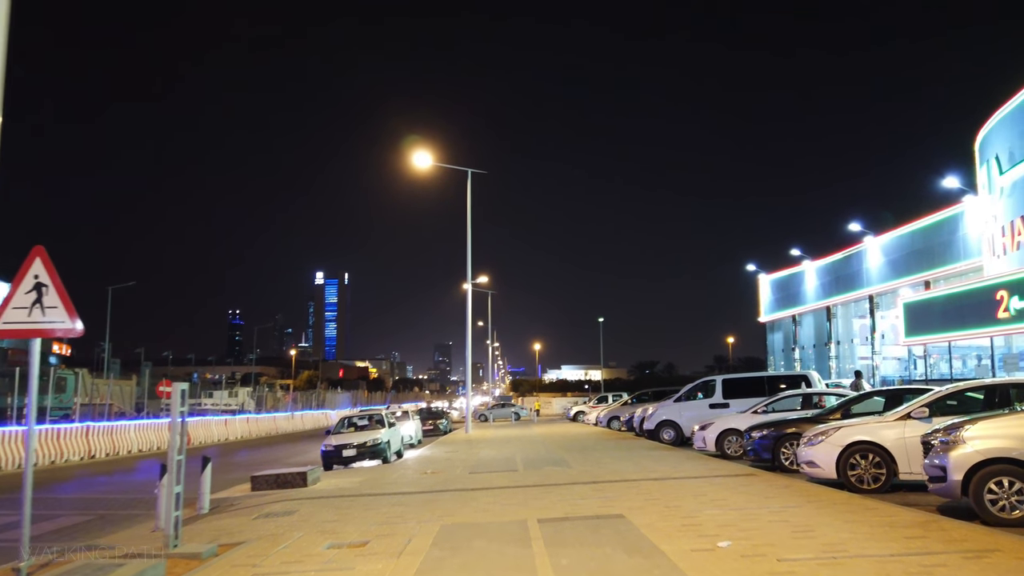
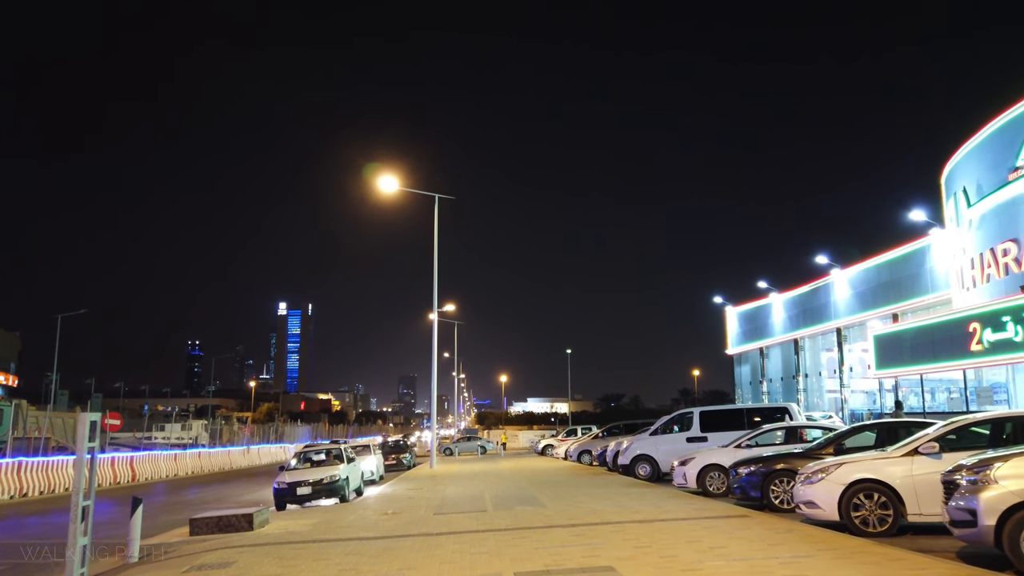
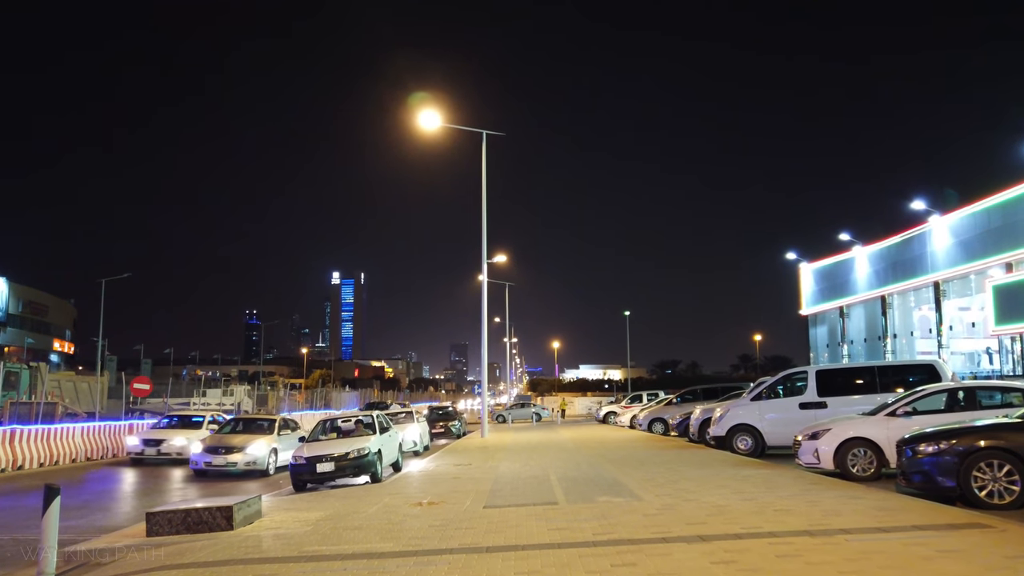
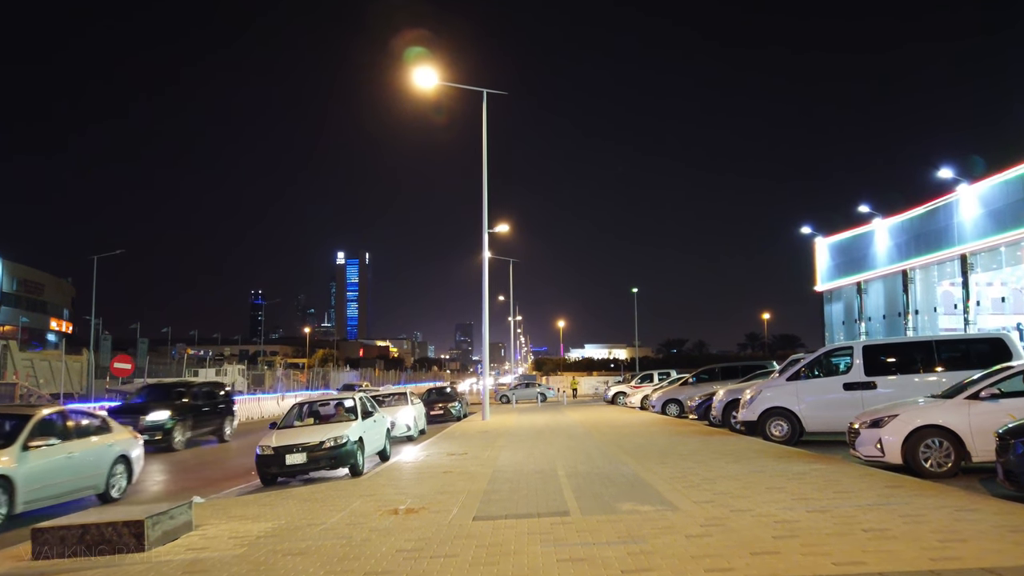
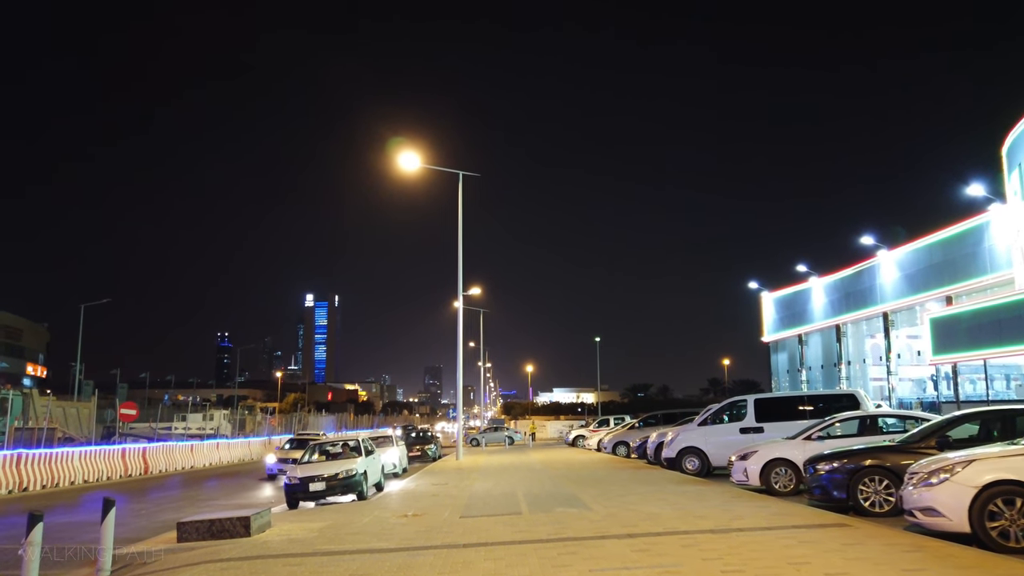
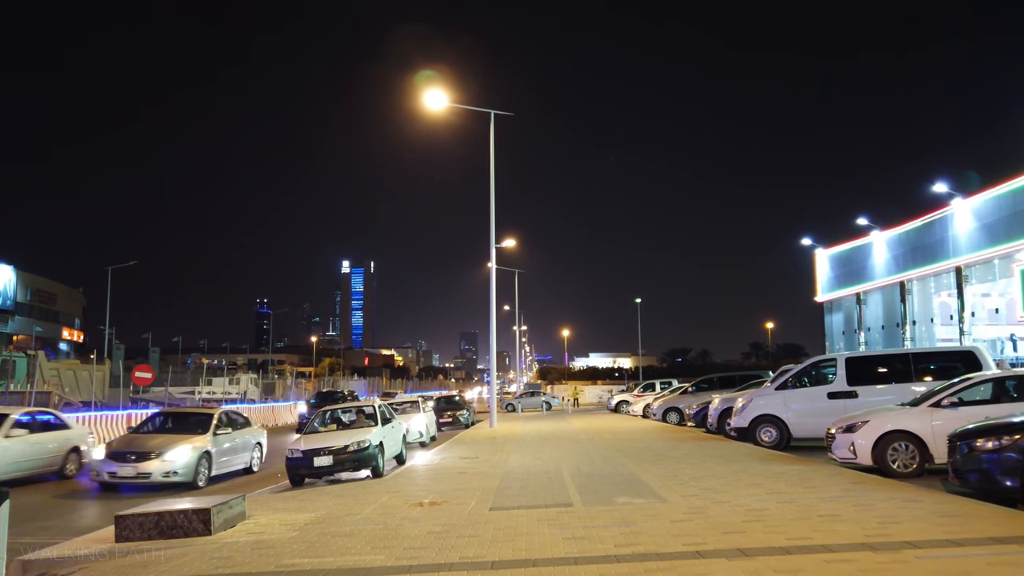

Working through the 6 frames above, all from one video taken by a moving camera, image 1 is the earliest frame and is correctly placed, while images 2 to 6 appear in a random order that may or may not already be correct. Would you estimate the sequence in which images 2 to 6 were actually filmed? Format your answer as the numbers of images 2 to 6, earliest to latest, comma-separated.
2, 5, 3, 6, 4
